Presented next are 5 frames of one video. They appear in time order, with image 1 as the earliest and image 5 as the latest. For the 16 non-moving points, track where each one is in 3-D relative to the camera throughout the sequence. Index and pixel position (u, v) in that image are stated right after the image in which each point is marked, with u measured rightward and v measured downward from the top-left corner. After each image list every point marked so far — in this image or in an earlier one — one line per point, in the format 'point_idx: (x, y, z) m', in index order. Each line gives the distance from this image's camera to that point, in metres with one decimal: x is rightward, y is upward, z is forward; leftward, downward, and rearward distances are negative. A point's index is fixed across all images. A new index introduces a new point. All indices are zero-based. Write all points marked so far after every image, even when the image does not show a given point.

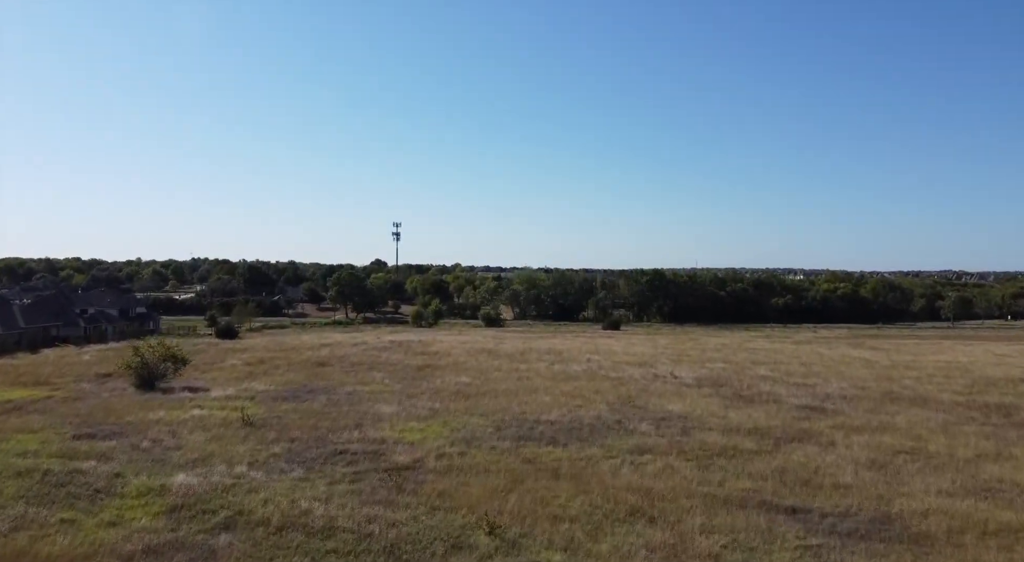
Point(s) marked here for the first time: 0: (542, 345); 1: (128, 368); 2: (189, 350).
0: (+0.7, -1.6, +16.8) m
1: (-5.6, -1.3, +10.0) m
2: (-7.6, -1.7, +16.2) m
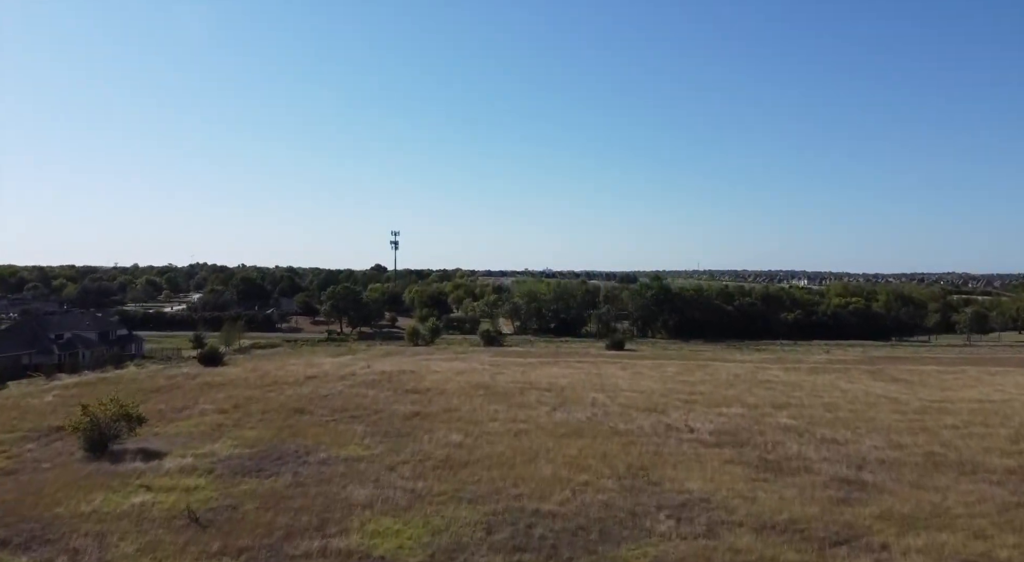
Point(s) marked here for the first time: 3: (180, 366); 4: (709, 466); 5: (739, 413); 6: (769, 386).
0: (+0.7, -2.2, +15.7) m
1: (-5.7, -1.9, +8.9) m
2: (-7.7, -2.3, +15.1) m
3: (-9.4, -2.4, +19.4) m
4: (+2.4, -2.3, +8.3) m
5: (+3.9, -2.3, +11.7) m
6: (+5.7, -2.3, +15.0) m
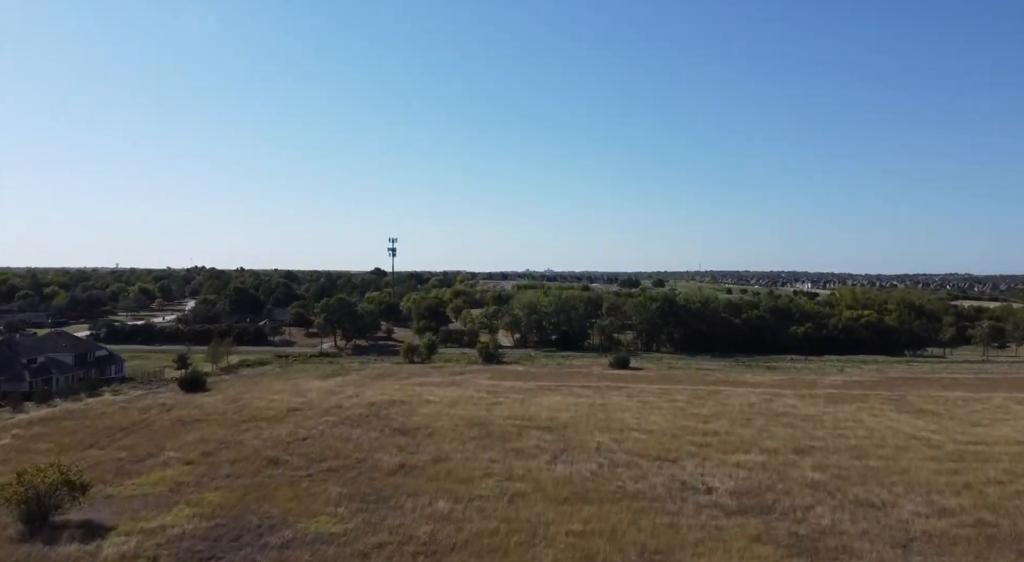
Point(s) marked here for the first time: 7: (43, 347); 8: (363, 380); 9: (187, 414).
0: (+0.6, -2.8, +14.6) m
1: (-5.7, -2.5, +7.8) m
2: (-7.7, -2.9, +14.0) m
3: (-9.4, -3.0, +18.3) m
4: (+2.3, -2.8, +7.2) m
5: (+3.8, -2.8, +10.6) m
6: (+5.6, -2.9, +13.9) m
7: (-13.7, -1.9, +19.9) m
8: (-4.3, -2.9, +19.9) m
9: (-7.0, -2.8, +14.6) m
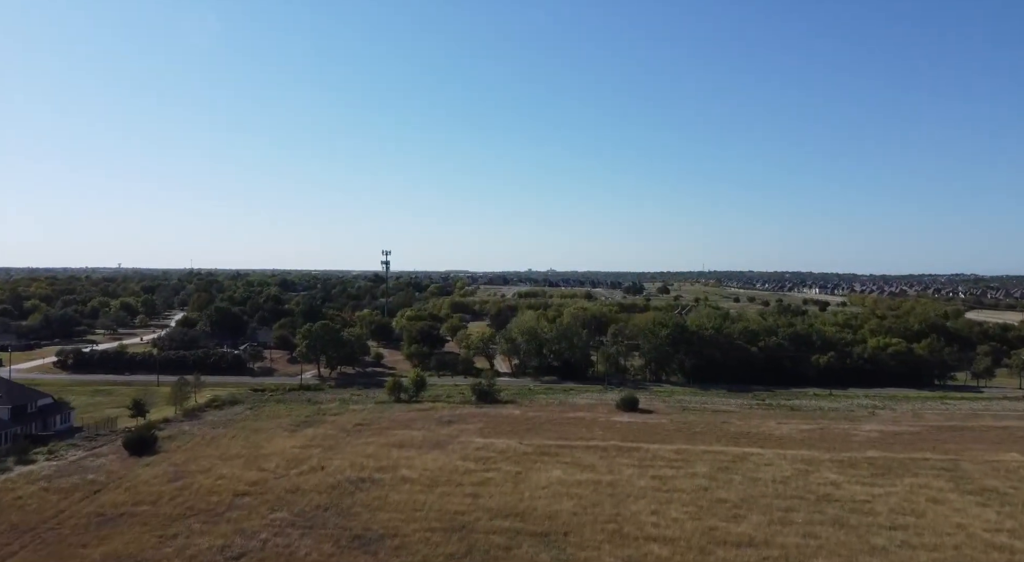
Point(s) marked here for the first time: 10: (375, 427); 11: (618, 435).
0: (+0.5, -3.9, +12.2) m
1: (-5.9, -3.6, +5.4) m
2: (-7.9, -4.0, +11.7) m
3: (-9.6, -4.1, +15.9) m
4: (+2.1, -3.9, +4.8) m
5: (+3.7, -3.9, +8.2) m
6: (+5.4, -4.0, +11.5) m
7: (-13.8, -3.0, +17.6) m
8: (-4.5, -4.0, +17.5) m
9: (-7.1, -3.9, +12.2) m
10: (-3.8, -4.1, +19.0) m
11: (+2.8, -4.1, +18.3) m
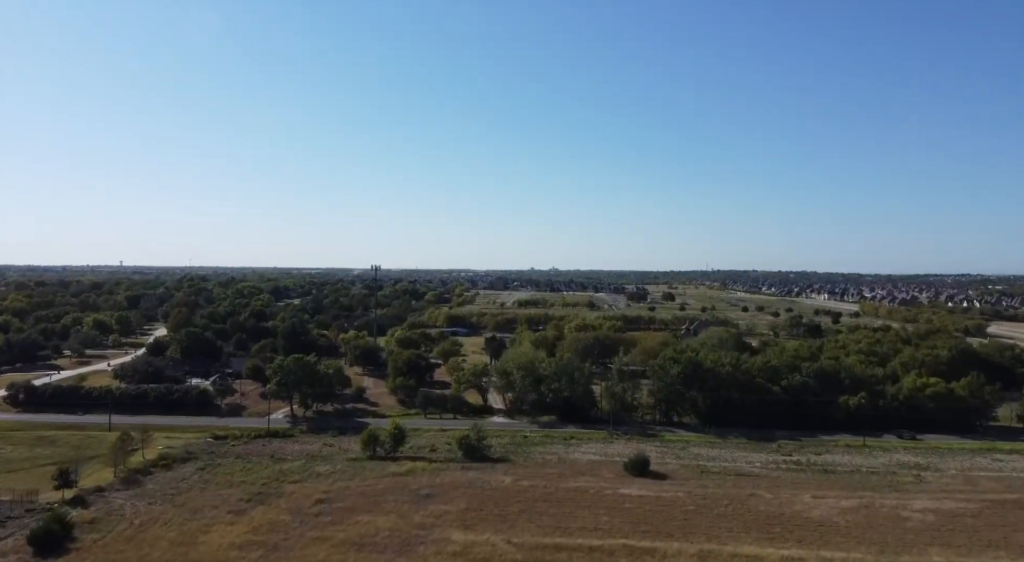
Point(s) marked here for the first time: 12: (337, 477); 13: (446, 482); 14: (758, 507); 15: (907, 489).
0: (+0.2, -5.1, +9.2) m
1: (-6.3, -4.9, +2.5) m
2: (-8.2, -5.2, +8.8) m
3: (-9.9, -5.3, +13.0) m
4: (+1.8, -5.2, +1.8) m
5: (+3.3, -5.2, +5.2) m
6: (+5.1, -5.3, +8.5) m
7: (-14.1, -4.2, +14.7) m
8: (-4.8, -5.2, +14.6) m
9: (-7.4, -5.2, +9.3) m
10: (-4.1, -5.3, +16.0) m
11: (+2.6, -5.3, +15.3) m
12: (-4.8, -5.3, +18.8) m
13: (-1.7, -5.3, +18.0) m
14: (+6.0, -5.4, +16.6) m
15: (+10.6, -5.5, +18.5) m
